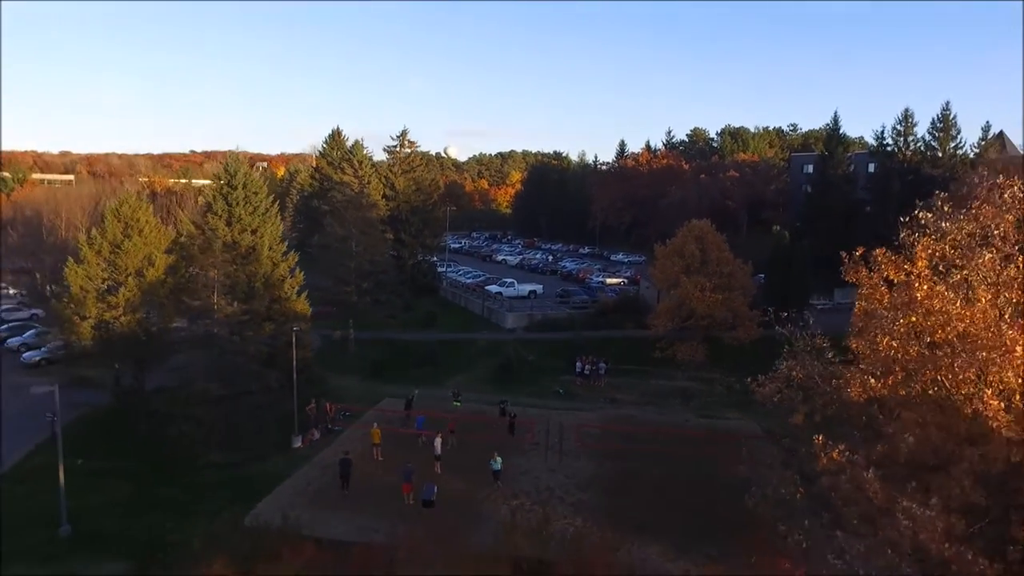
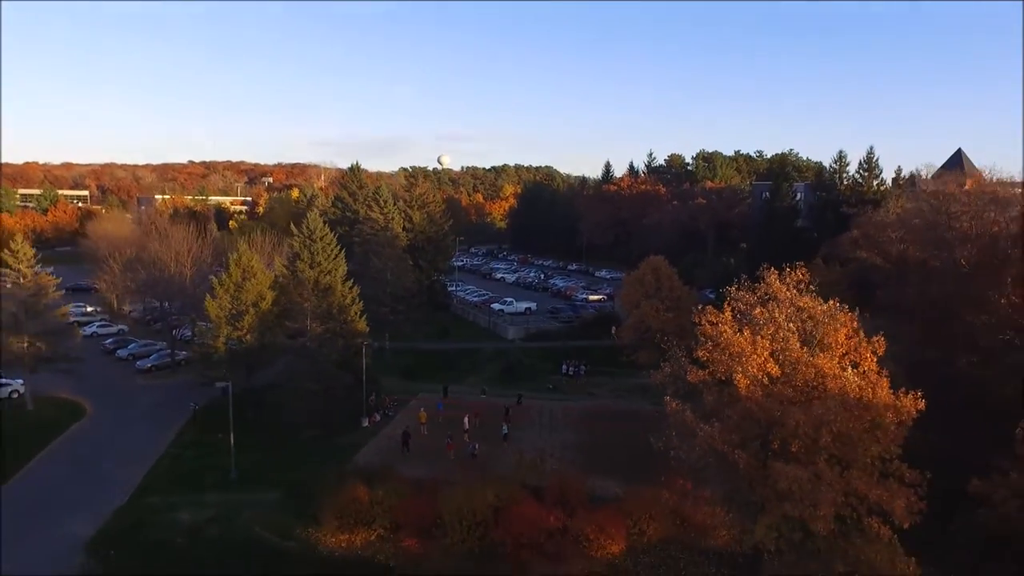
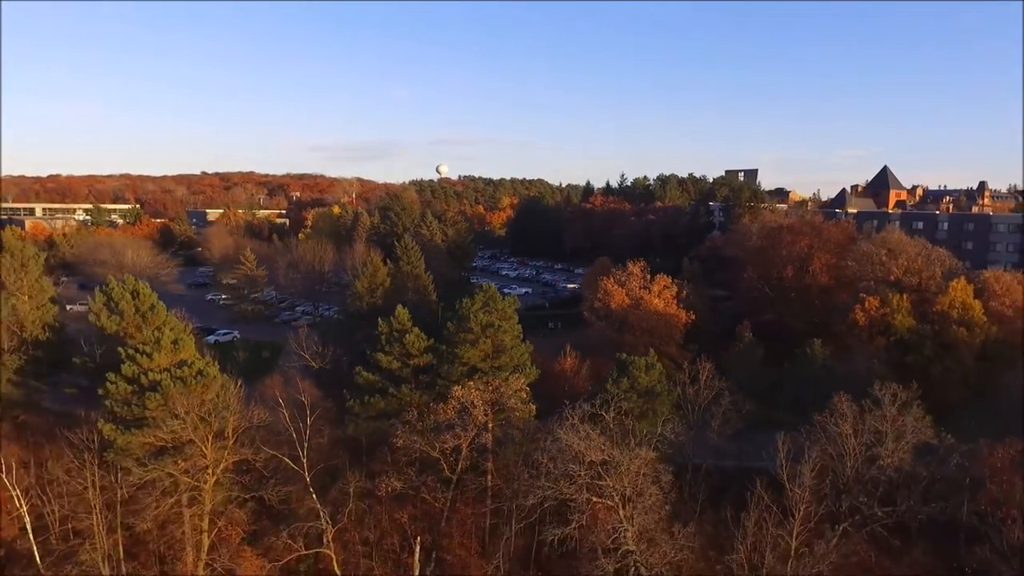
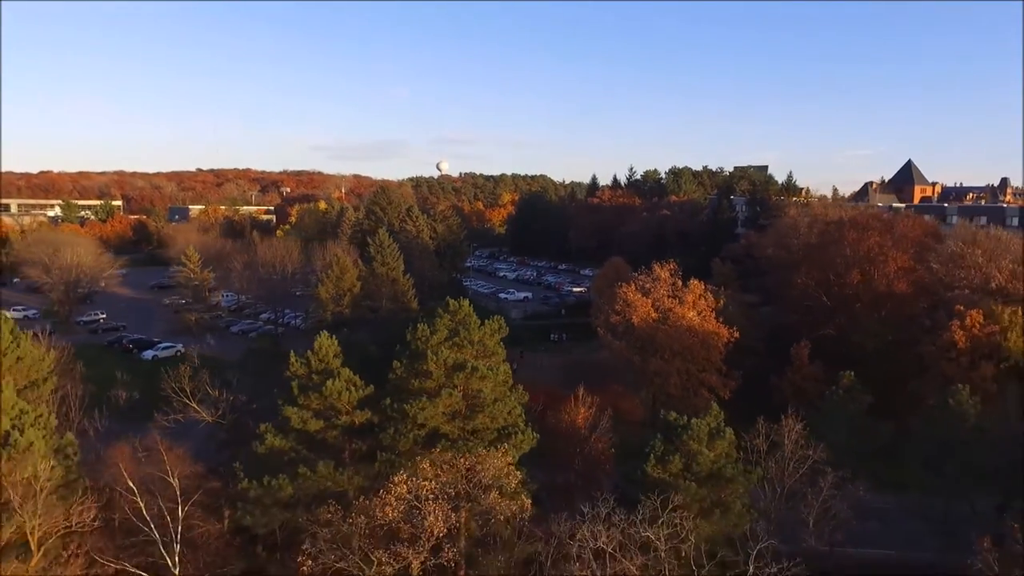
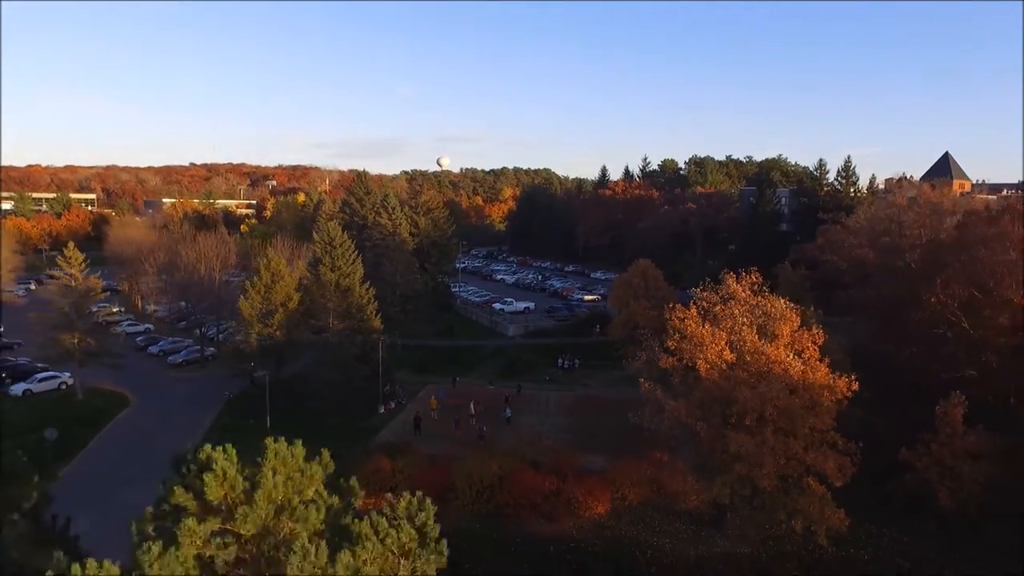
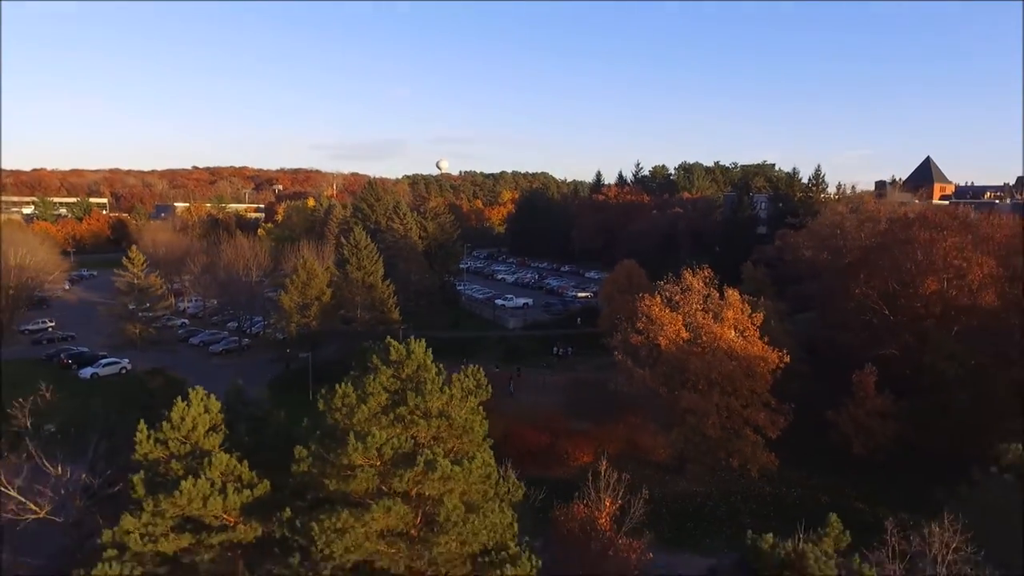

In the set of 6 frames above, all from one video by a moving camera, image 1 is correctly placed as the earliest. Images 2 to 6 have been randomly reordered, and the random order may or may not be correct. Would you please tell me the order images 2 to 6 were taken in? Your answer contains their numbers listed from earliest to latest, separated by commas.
2, 5, 6, 4, 3
